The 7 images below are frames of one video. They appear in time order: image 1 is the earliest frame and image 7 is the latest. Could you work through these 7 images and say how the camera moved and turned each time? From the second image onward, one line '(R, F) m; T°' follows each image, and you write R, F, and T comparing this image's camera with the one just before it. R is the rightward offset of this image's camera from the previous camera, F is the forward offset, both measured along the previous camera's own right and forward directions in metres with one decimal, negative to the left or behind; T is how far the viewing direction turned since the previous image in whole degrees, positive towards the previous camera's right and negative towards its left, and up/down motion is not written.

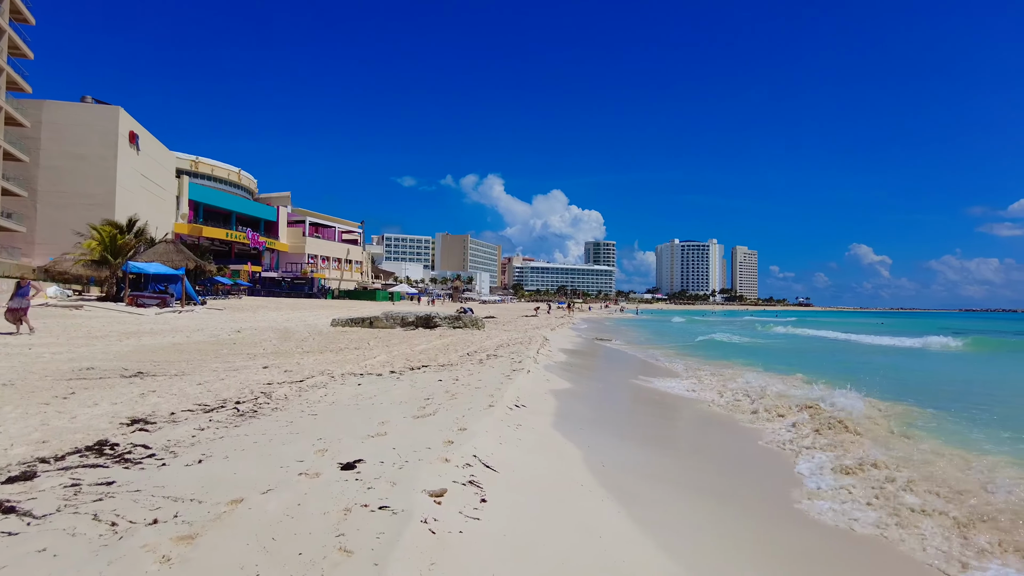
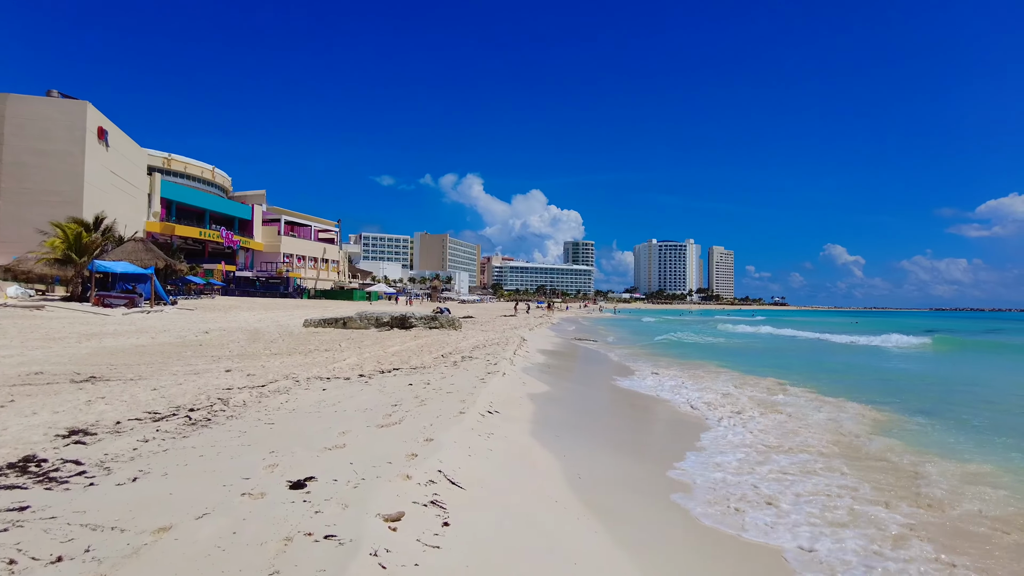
(+0.1, +0.3) m; +2°
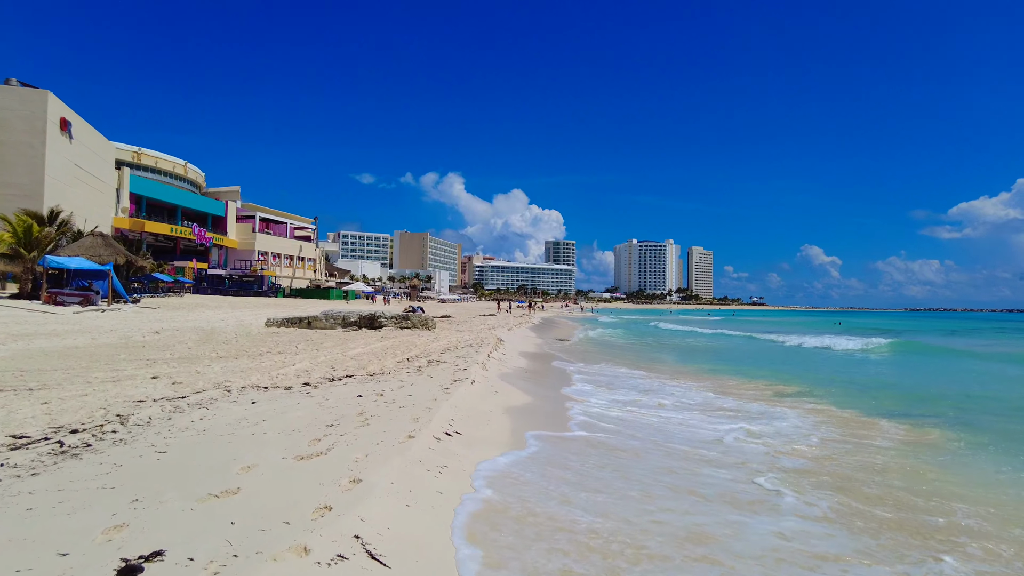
(+0.2, +1.3) m; +2°
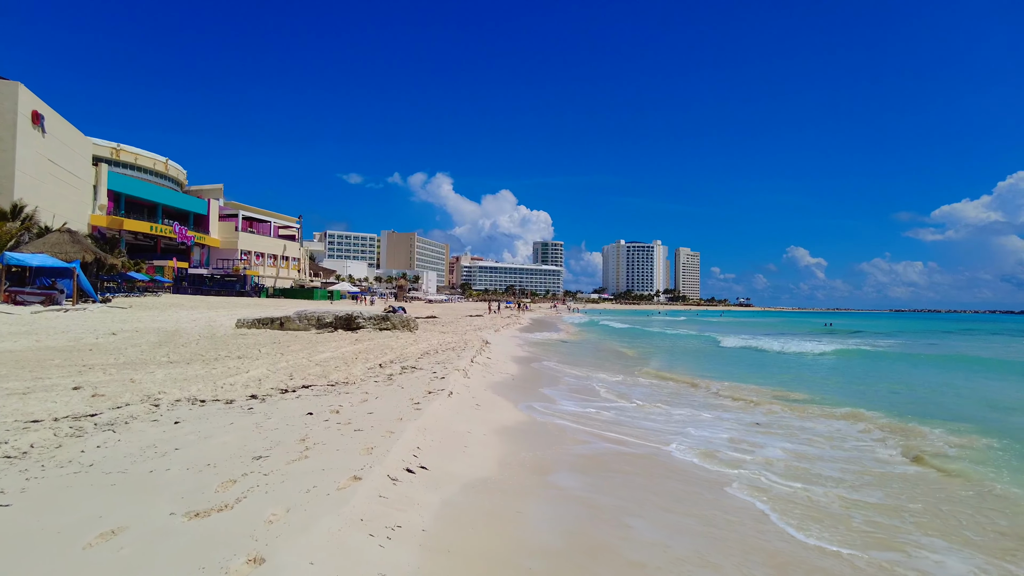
(+0.1, +1.3) m; +1°
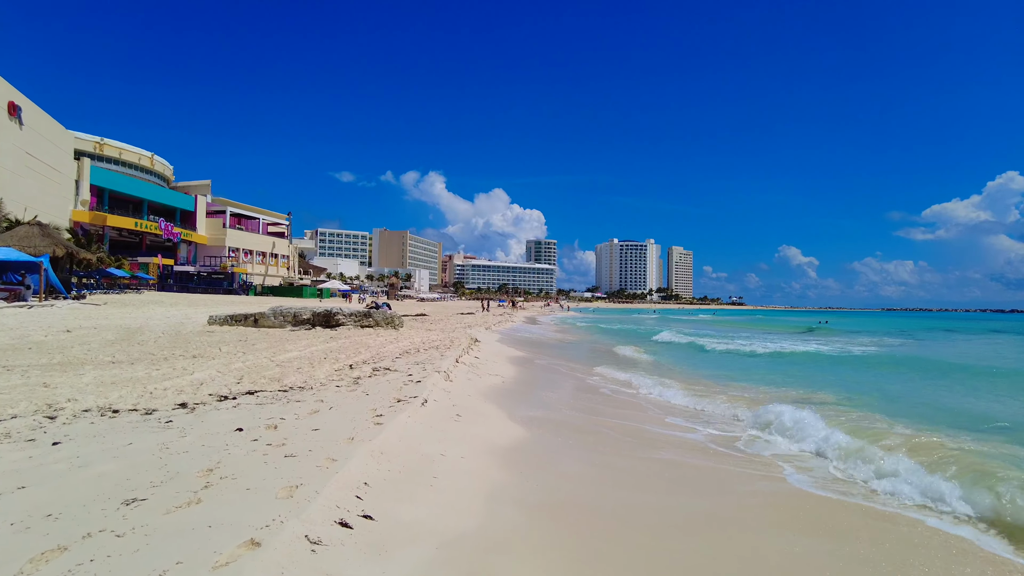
(+0.1, +1.4) m; +1°
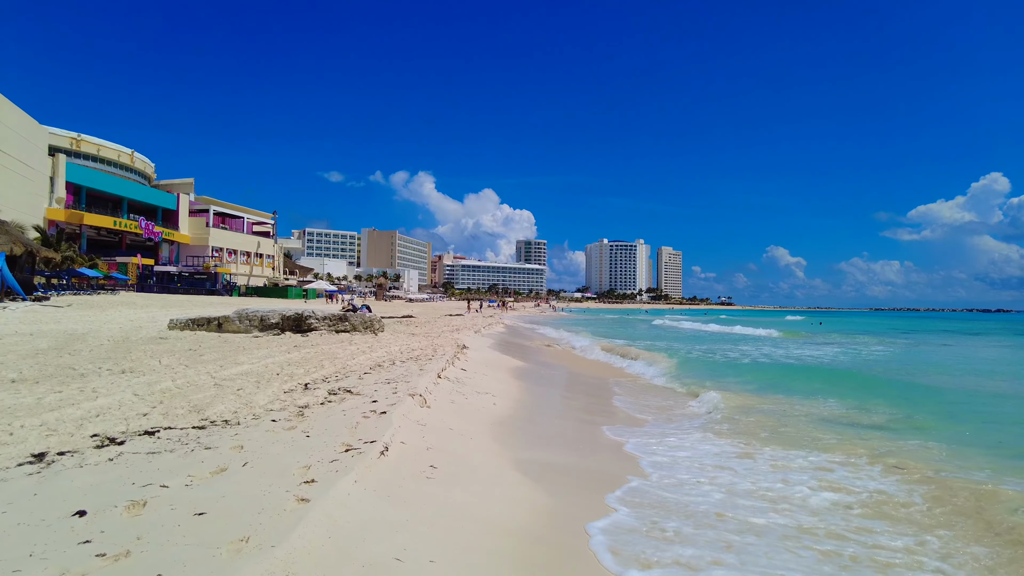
(-0.1, +1.7) m; +1°
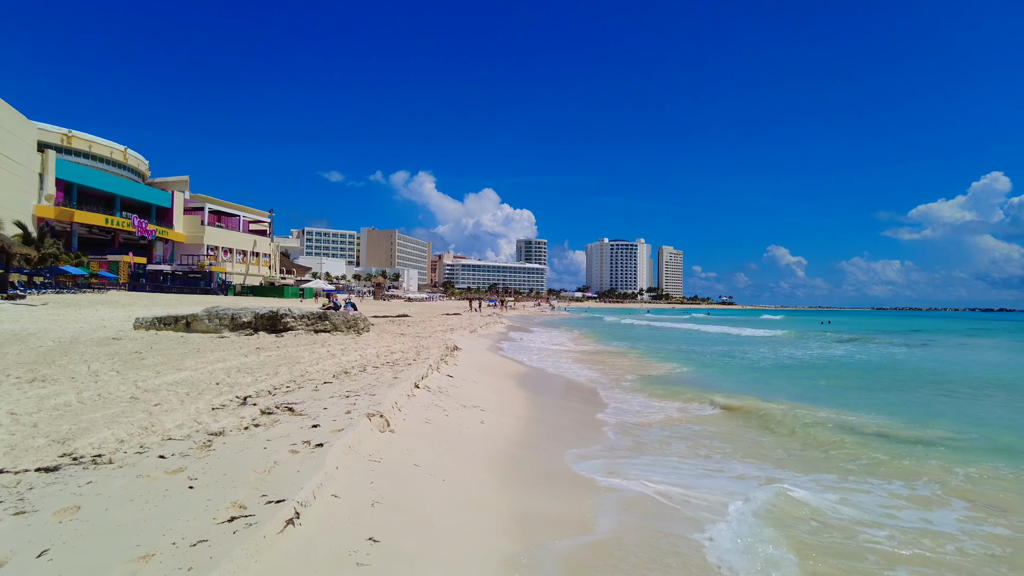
(+0.1, +1.6) m; 0°
